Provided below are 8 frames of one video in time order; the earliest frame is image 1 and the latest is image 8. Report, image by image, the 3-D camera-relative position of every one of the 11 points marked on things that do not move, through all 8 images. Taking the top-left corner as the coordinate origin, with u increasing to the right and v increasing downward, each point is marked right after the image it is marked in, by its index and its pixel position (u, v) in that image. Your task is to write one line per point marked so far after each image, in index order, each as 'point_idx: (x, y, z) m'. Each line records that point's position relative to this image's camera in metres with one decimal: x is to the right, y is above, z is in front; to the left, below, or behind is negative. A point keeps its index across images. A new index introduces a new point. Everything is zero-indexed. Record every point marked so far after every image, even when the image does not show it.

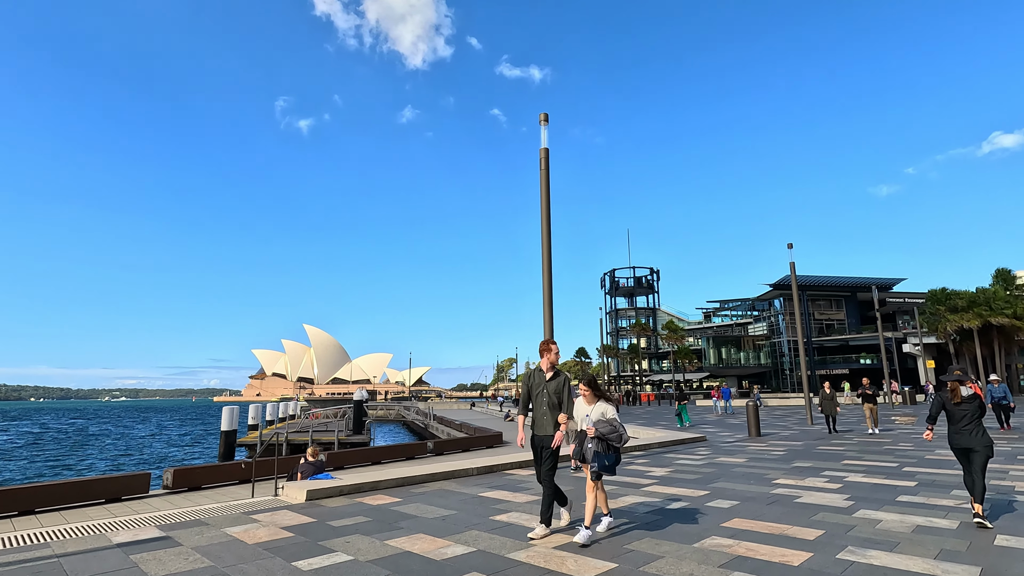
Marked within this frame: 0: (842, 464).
0: (+6.1, -3.3, +9.9) m
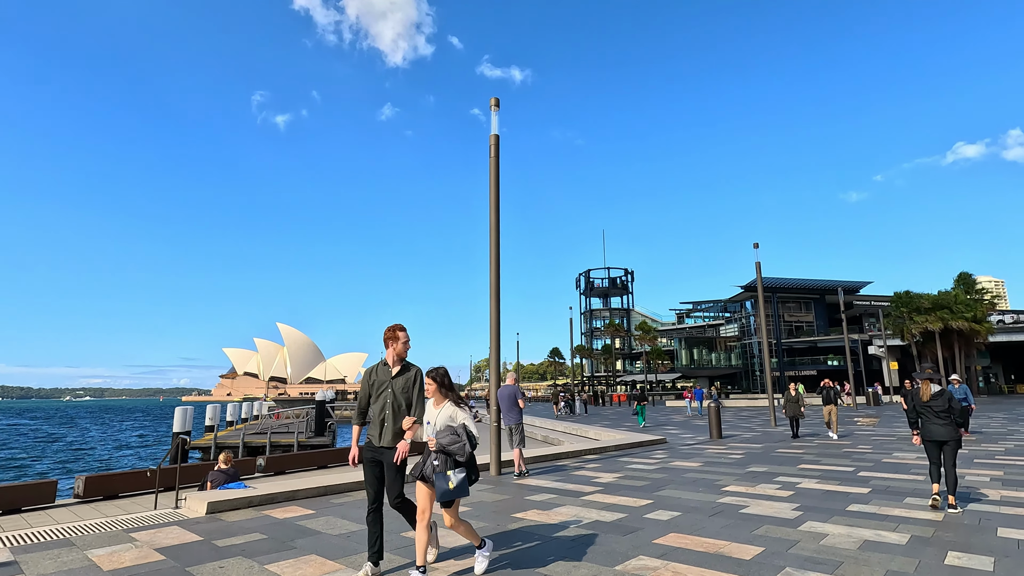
0: (+5.1, -3.2, +9.5) m
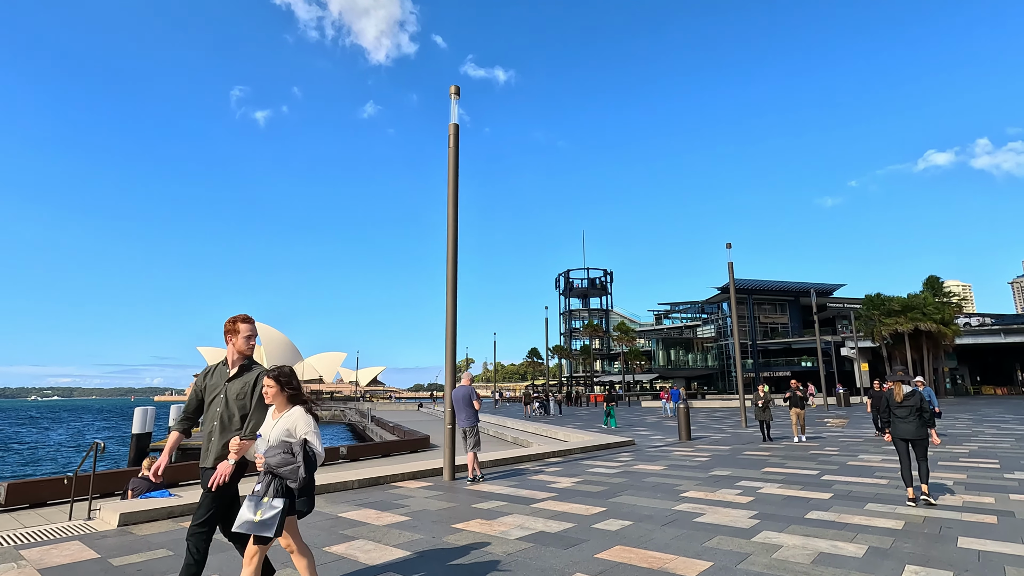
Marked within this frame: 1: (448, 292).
0: (+4.3, -3.2, +9.3) m
1: (-1.1, -0.1, +9.5) m
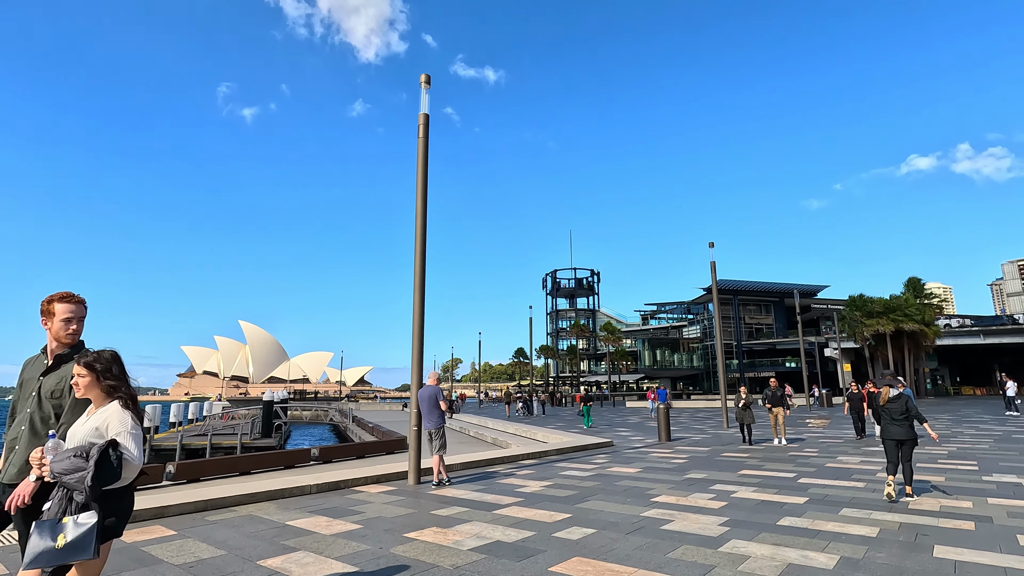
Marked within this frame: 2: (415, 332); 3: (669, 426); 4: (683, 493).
0: (+3.8, -3.2, +9.0) m
1: (-1.6, 0.0, +9.1) m
2: (-1.6, -0.7, +9.0) m
3: (+4.7, -4.1, +15.9) m
4: (+2.4, -2.9, +7.6) m
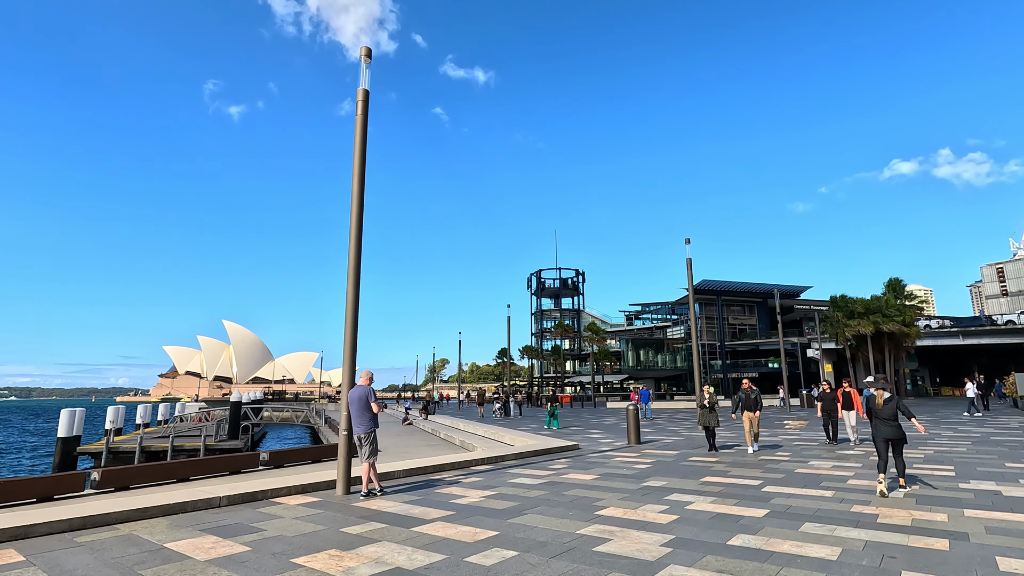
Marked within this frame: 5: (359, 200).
0: (+2.9, -3.0, +8.3) m
1: (-2.5, +0.1, +8.3) m
2: (-2.5, -0.6, +8.1) m
3: (+3.6, -4.0, +15.2) m
4: (+1.6, -2.8, +6.8) m
5: (-2.4, +1.4, +8.6) m
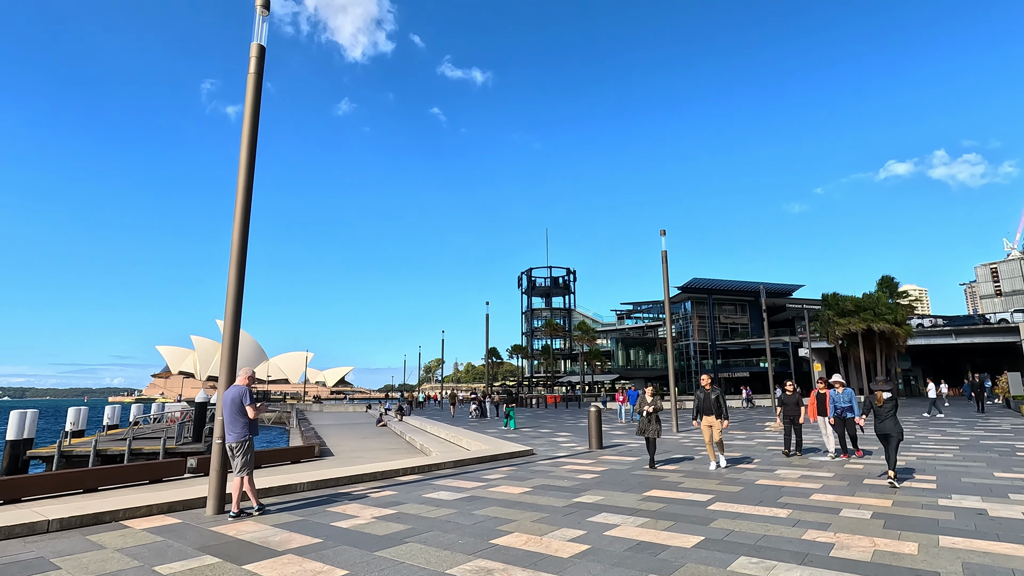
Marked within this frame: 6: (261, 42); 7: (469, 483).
0: (+1.7, -2.8, +7.2) m
1: (-3.7, +0.4, +7.2) m
2: (-3.7, -0.4, +7.0) m
3: (+2.4, -3.8, +14.0) m
4: (+0.4, -2.6, +5.7) m
5: (-3.7, +1.6, +7.4) m
6: (-3.7, +3.6, +7.8) m
7: (-0.7, -3.2, +8.7) m
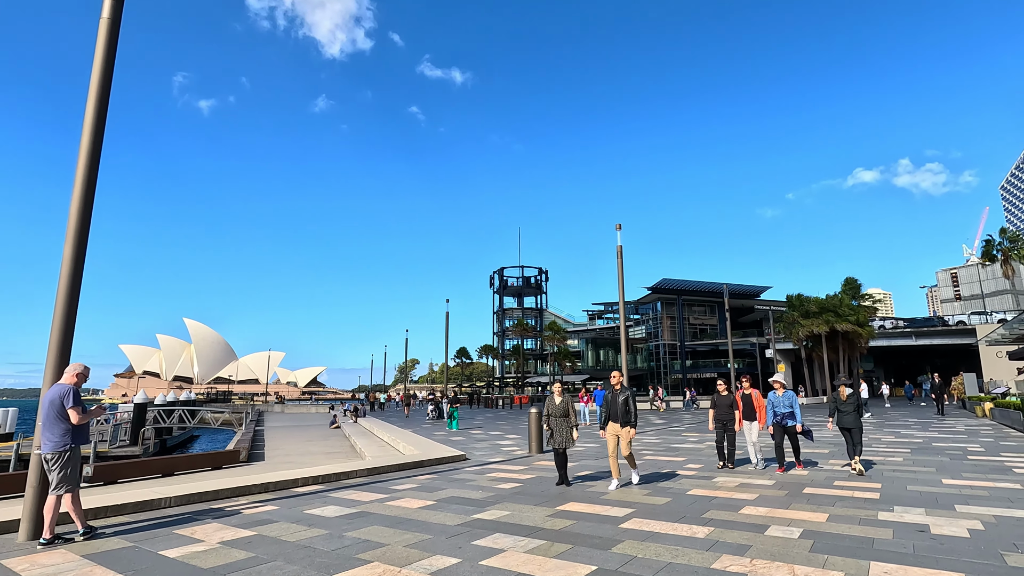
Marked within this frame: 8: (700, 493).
0: (+0.4, -2.7, +6.3) m
1: (-5.0, +0.6, +6.0) m
2: (-4.9, -0.2, +5.8) m
3: (+0.8, -3.6, +13.2) m
4: (-0.8, -2.4, +4.7) m
5: (-4.9, +1.8, +6.3) m
6: (-4.9, +3.8, +6.7) m
7: (-2.1, -3.0, +7.7) m
8: (+2.7, -2.9, +7.6) m
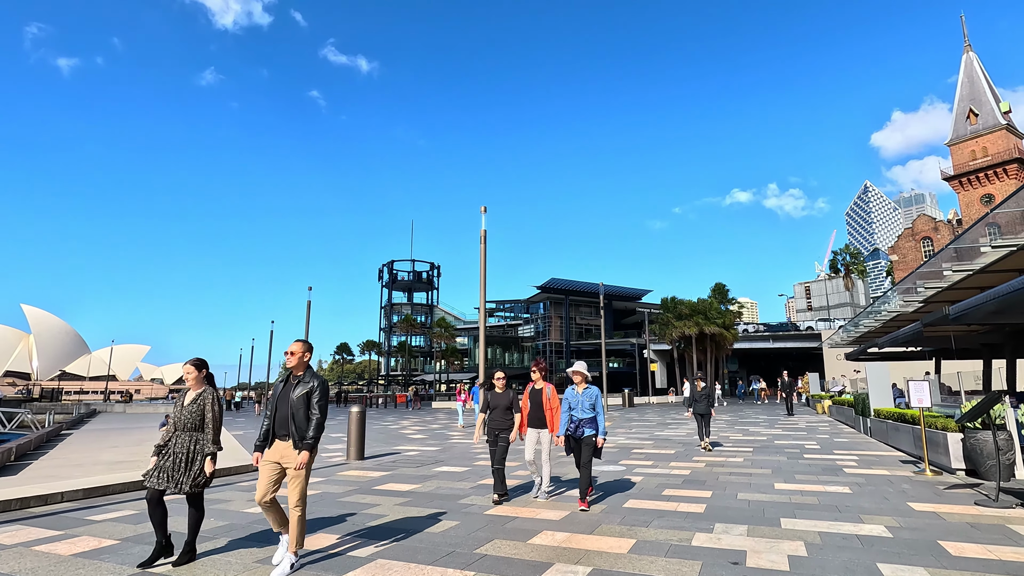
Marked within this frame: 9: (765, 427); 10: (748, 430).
0: (-2.1, -2.2, +4.4) m
1: (-7.2, +1.2, +3.2) m
2: (-7.1, +0.5, +3.0) m
3: (-3.0, -3.1, +11.2) m
4: (-3.0, -1.9, +2.6) m
5: (-7.1, +2.5, +3.4) m
6: (-7.1, +4.5, +3.9) m
7: (-4.8, -2.4, +5.3) m
8: (-0.1, -2.5, +6.1) m
9: (+7.9, -4.3, +16.7) m
10: (+6.9, -4.2, +15.8) m
